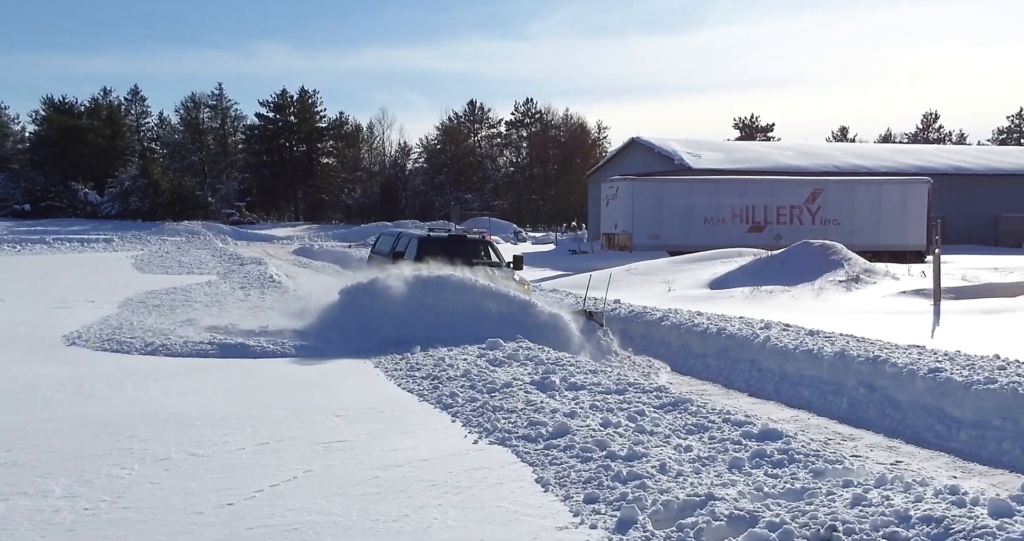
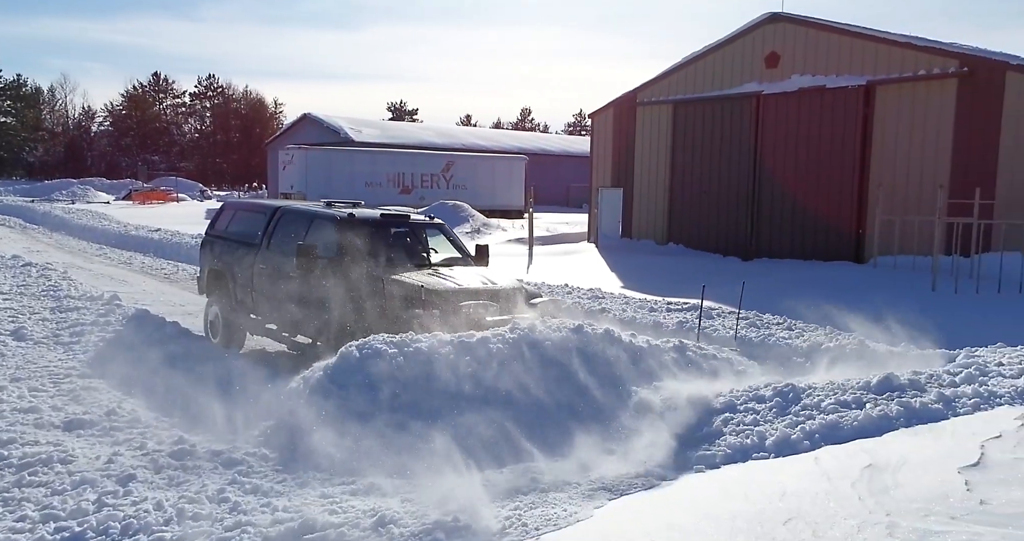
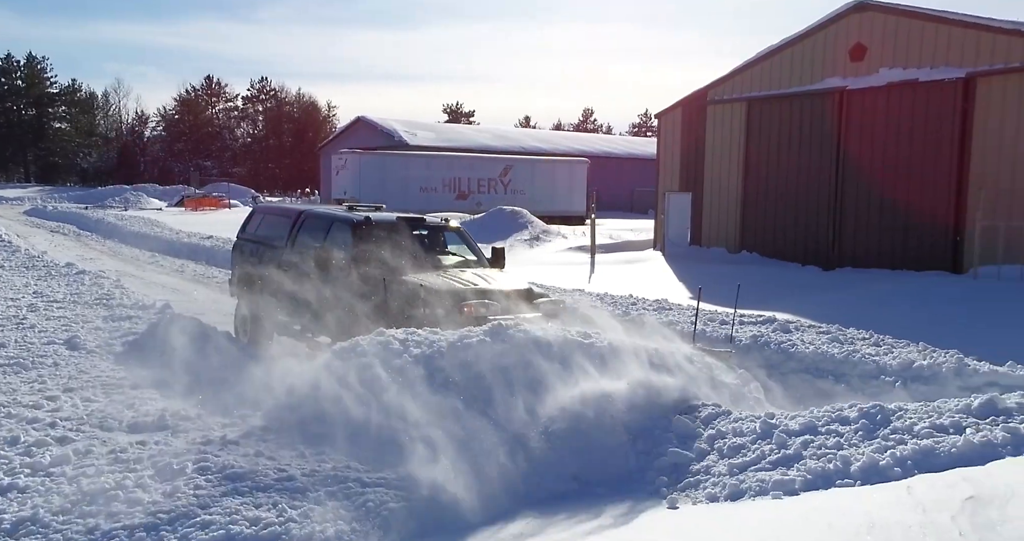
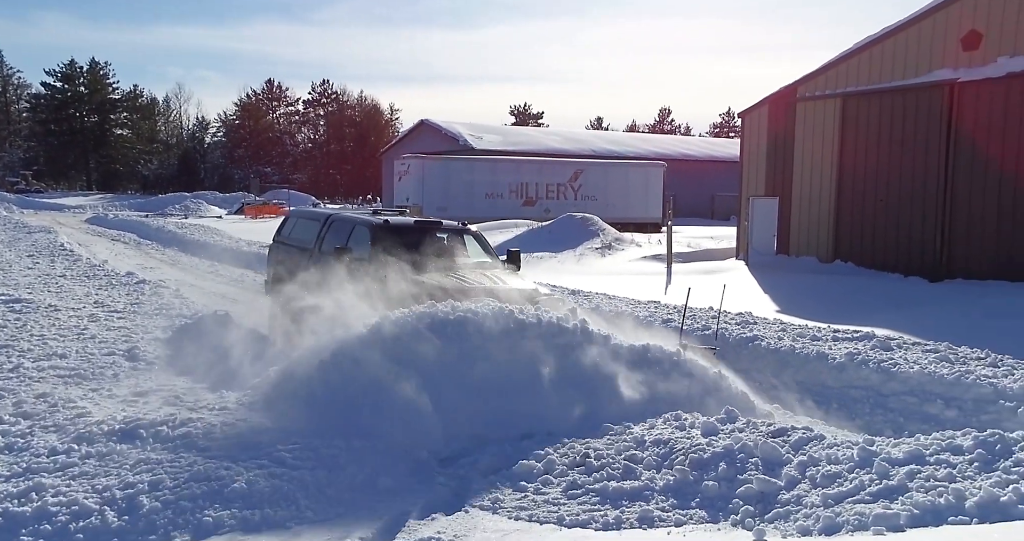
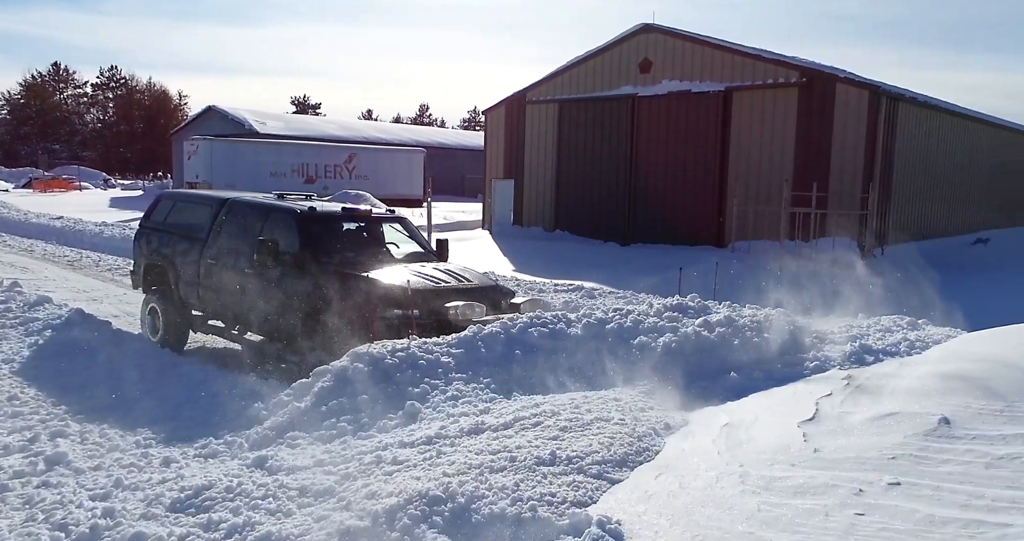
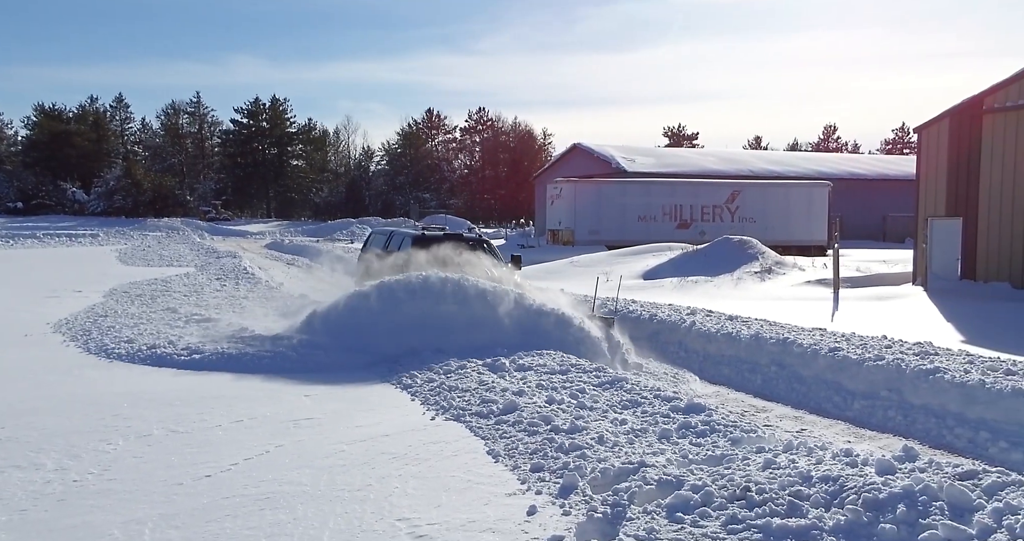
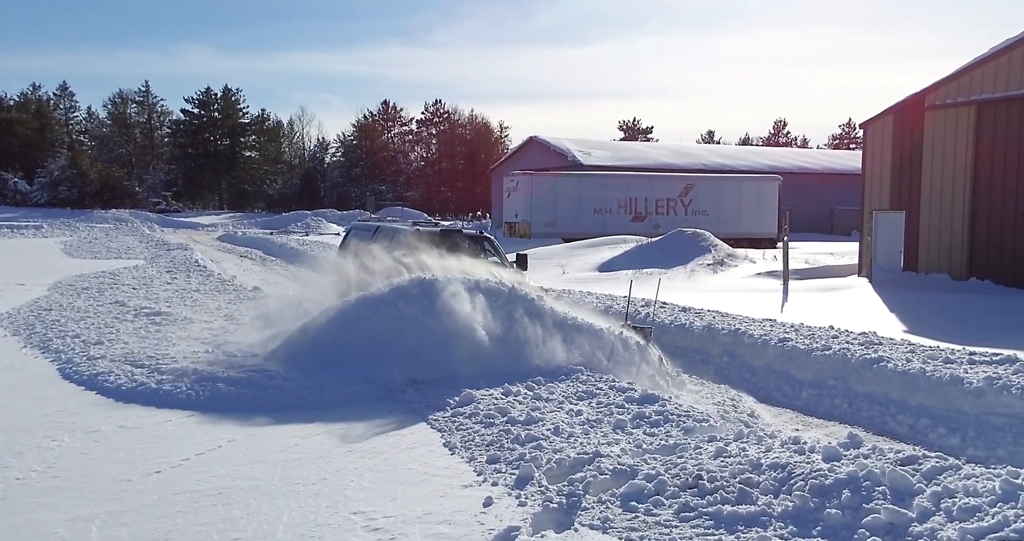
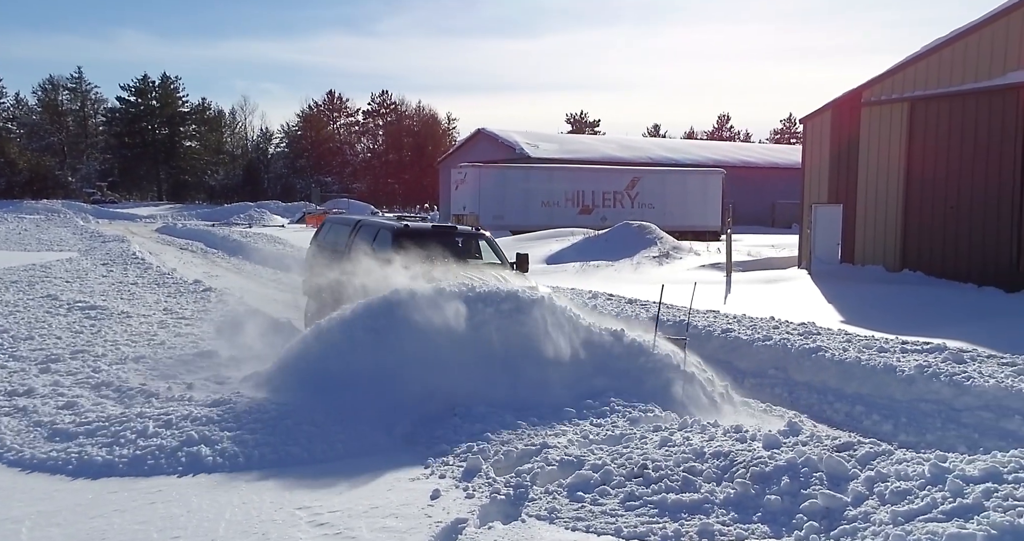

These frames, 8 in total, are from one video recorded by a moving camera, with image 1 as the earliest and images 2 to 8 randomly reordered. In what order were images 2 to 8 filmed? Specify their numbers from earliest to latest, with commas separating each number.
6, 7, 8, 4, 3, 2, 5
